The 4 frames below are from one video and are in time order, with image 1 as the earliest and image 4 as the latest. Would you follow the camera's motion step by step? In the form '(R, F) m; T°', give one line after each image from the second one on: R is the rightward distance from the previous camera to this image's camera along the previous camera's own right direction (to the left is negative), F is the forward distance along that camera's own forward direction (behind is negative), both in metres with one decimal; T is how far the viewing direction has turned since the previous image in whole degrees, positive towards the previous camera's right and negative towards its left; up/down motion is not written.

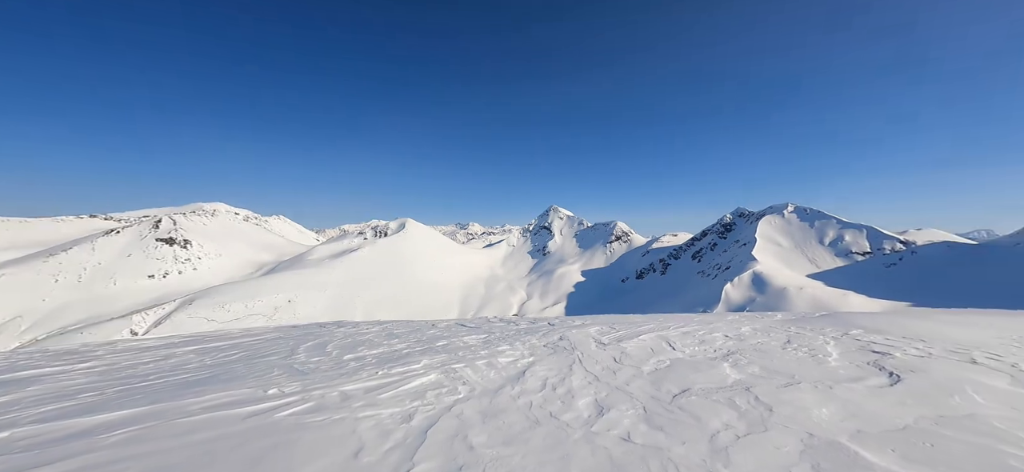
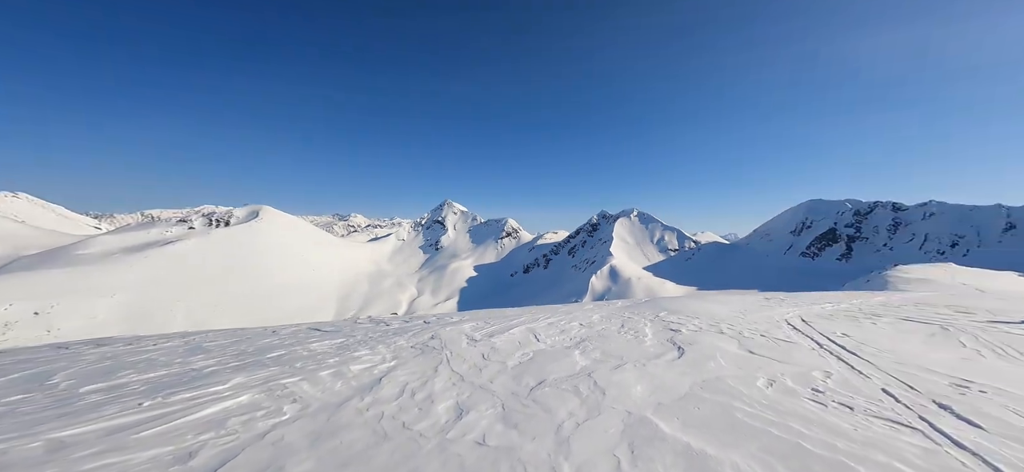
(+0.6, +0.2) m; +17°
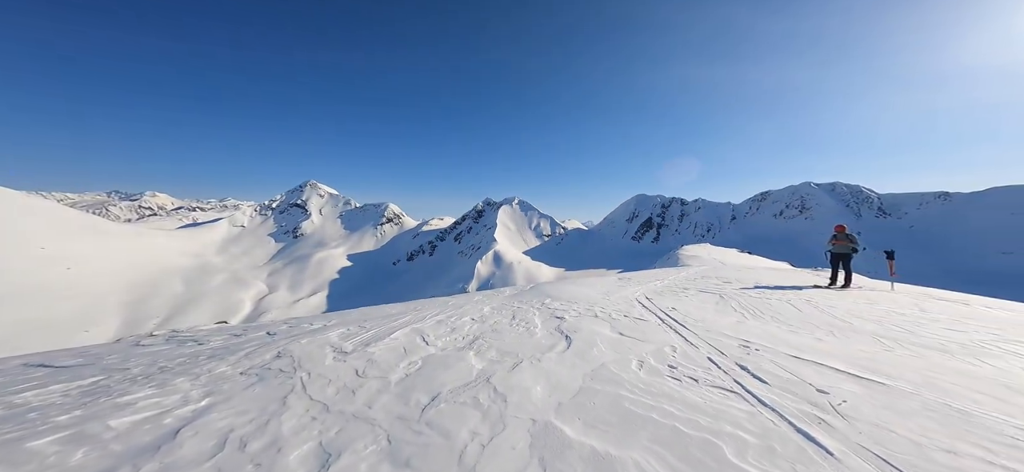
(-0.2, +1.0) m; +20°
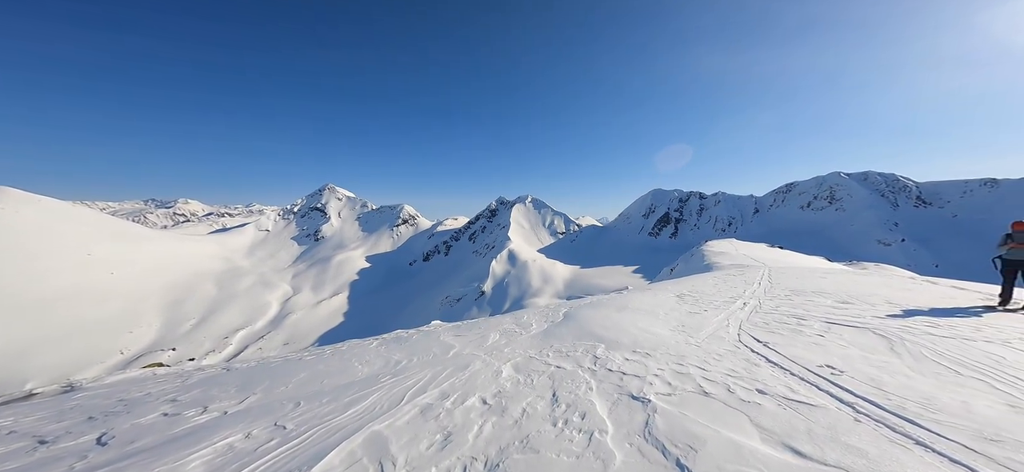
(-0.5, +5.1) m; -2°
